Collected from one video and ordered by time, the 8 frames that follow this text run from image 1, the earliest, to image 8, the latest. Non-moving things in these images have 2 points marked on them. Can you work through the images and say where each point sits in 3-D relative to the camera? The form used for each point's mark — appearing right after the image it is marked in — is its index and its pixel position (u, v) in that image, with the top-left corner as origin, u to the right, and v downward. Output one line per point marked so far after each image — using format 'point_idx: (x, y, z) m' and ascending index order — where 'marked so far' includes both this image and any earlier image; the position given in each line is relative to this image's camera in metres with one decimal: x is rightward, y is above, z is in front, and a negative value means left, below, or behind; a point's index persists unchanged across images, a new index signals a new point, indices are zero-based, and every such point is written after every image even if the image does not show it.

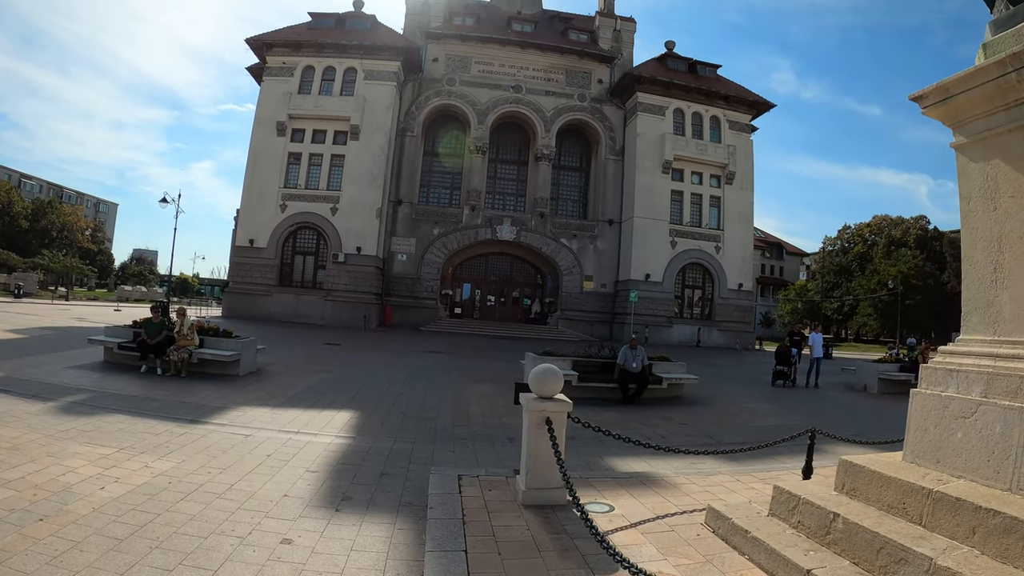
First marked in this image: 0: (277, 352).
0: (-7.7, -1.9, +18.9) m
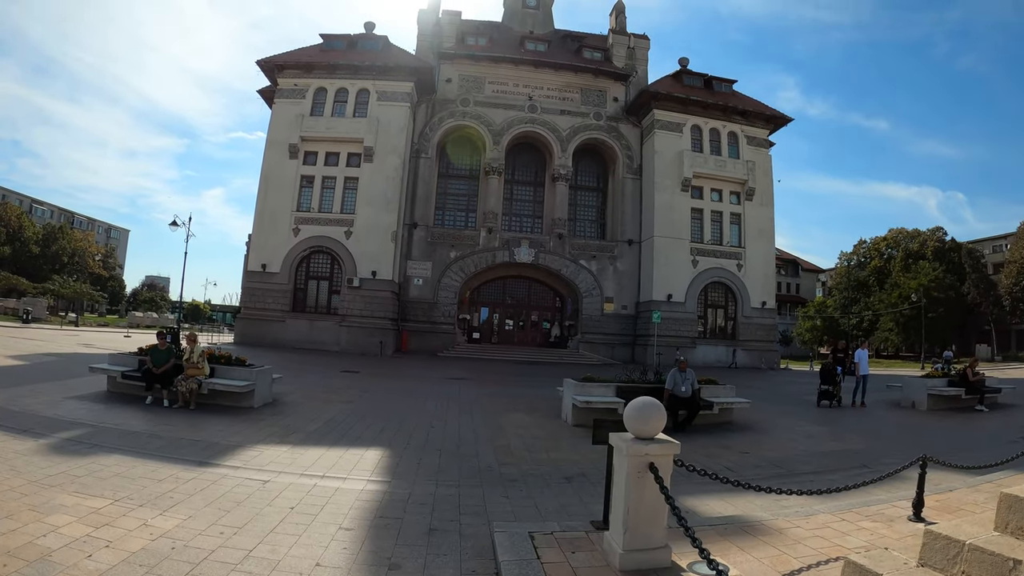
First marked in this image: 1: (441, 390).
0: (-6.8, -2.7, +17.8) m
1: (-2.2, -3.1, +17.4) m
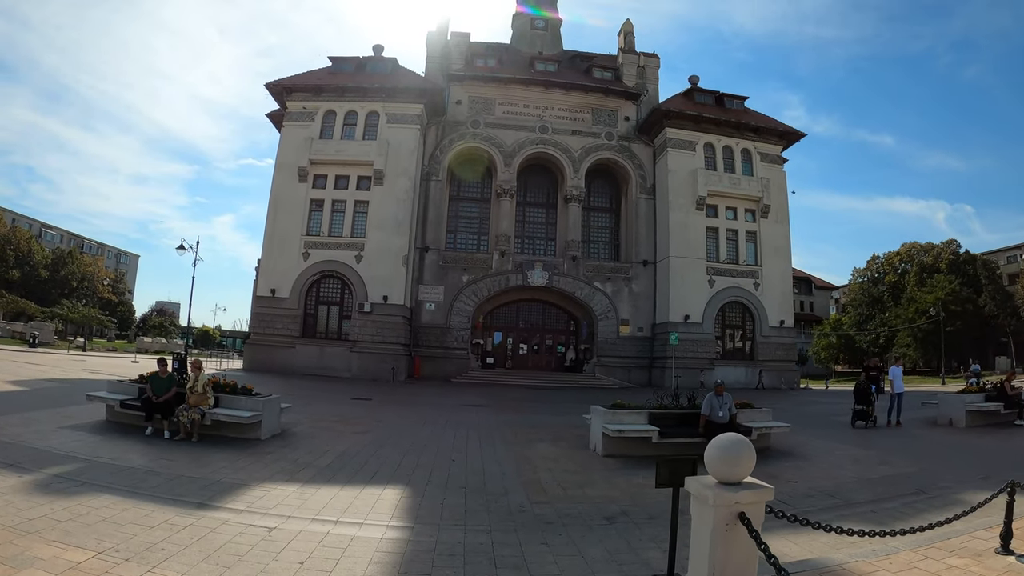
0: (-6.2, -3.5, +17.0) m
1: (-1.6, -3.7, +16.6) m
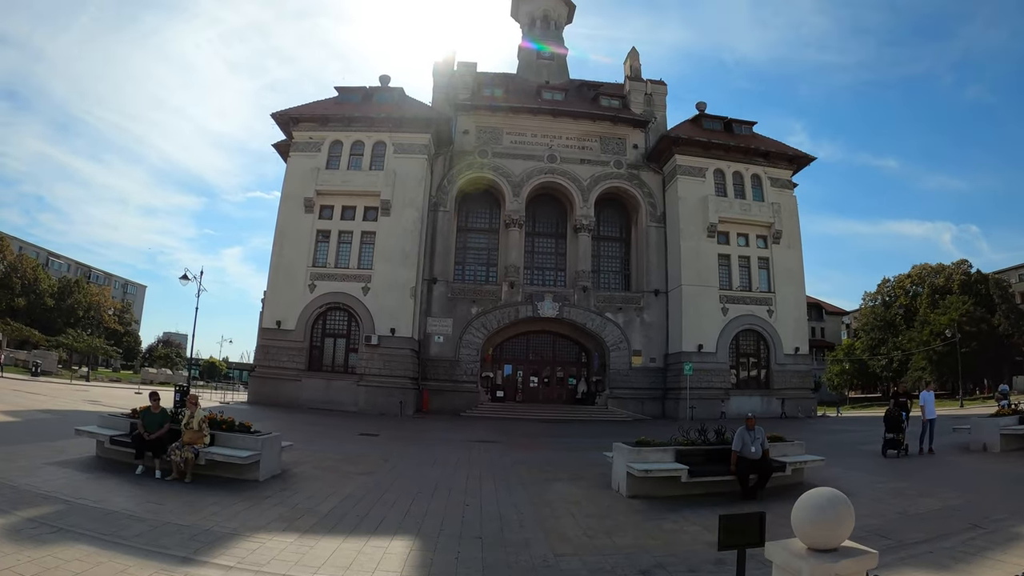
0: (-5.8, -4.4, +16.2) m
1: (-1.2, -4.6, +15.7) m
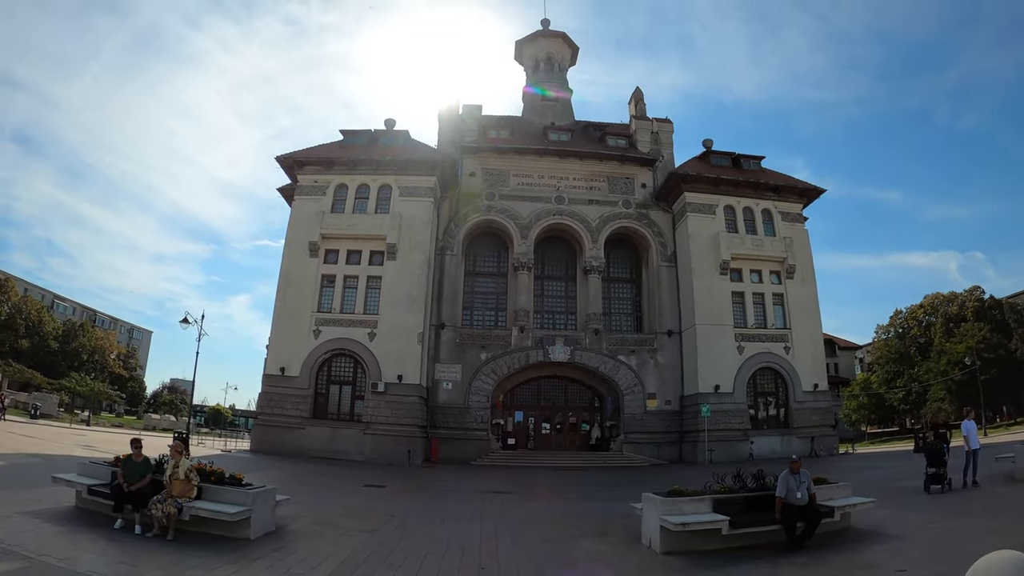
0: (-5.4, -5.6, +15.1) m
1: (-0.8, -5.7, +14.6) m
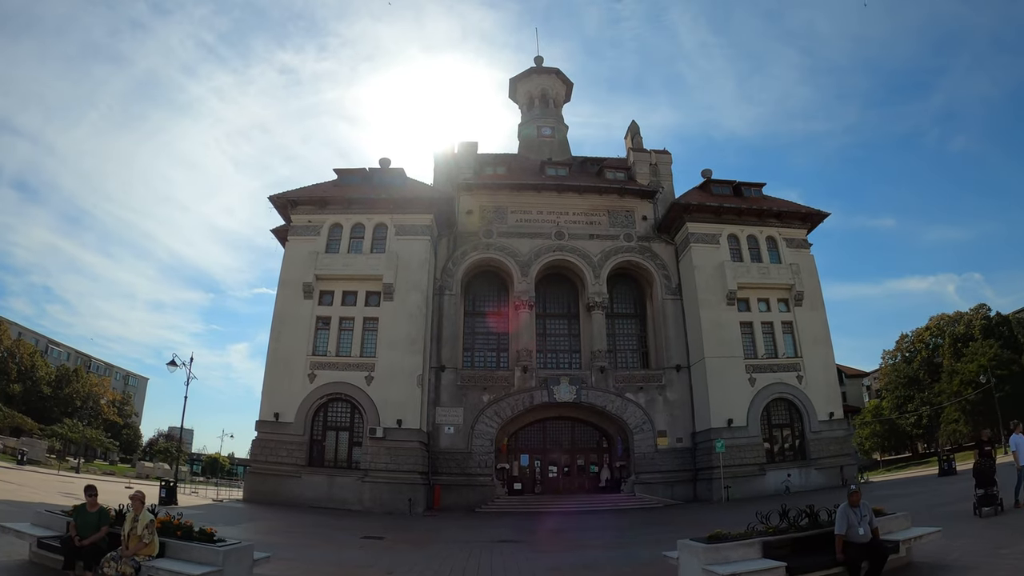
0: (-5.2, -6.7, +13.9) m
1: (-0.5, -6.6, +13.4) m
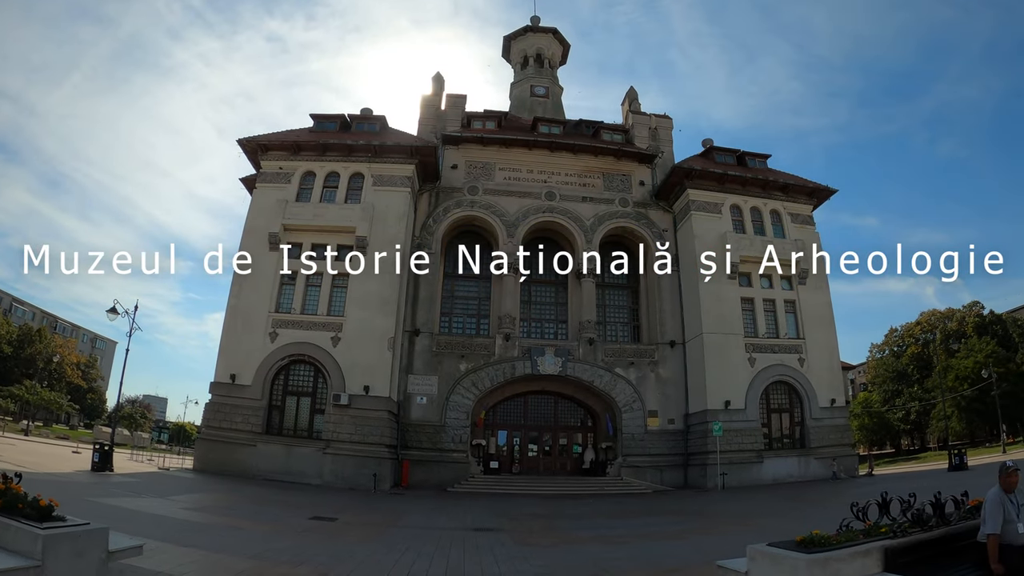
0: (-5.8, -5.2, +11.6) m
1: (-1.1, -5.3, +11.1) m
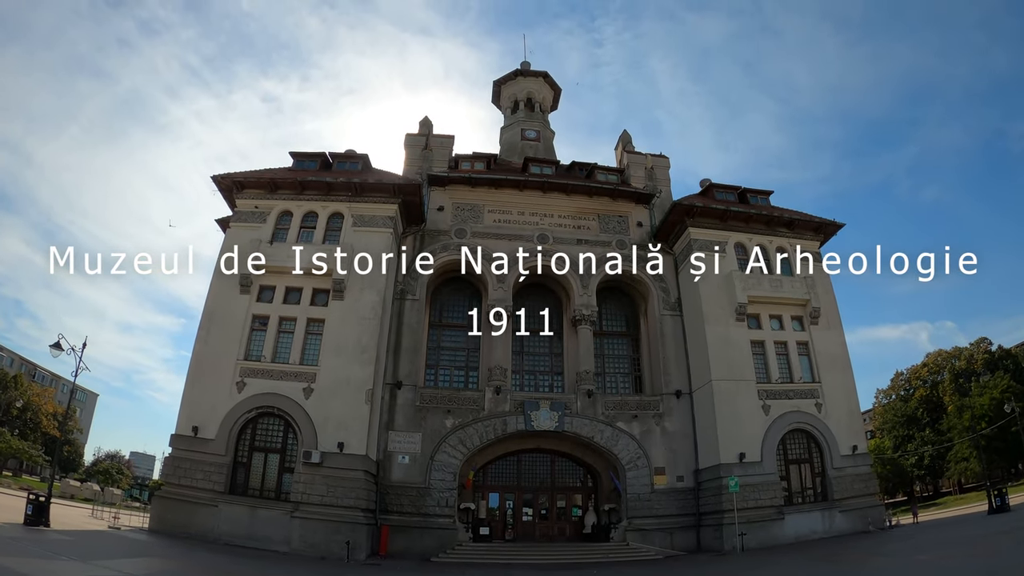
0: (-5.9, -5.9, +9.1) m
1: (-1.3, -5.9, +8.8) m
